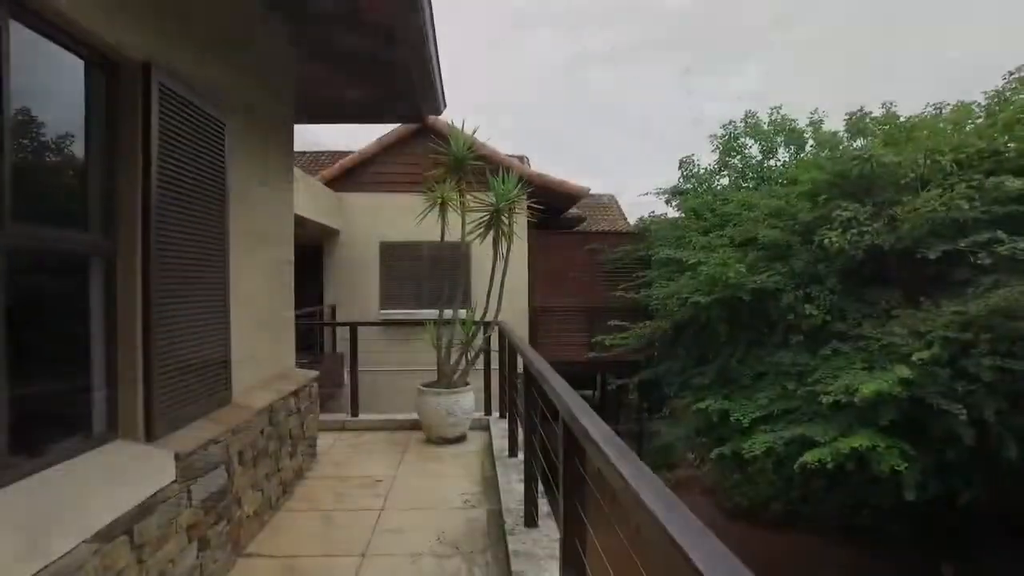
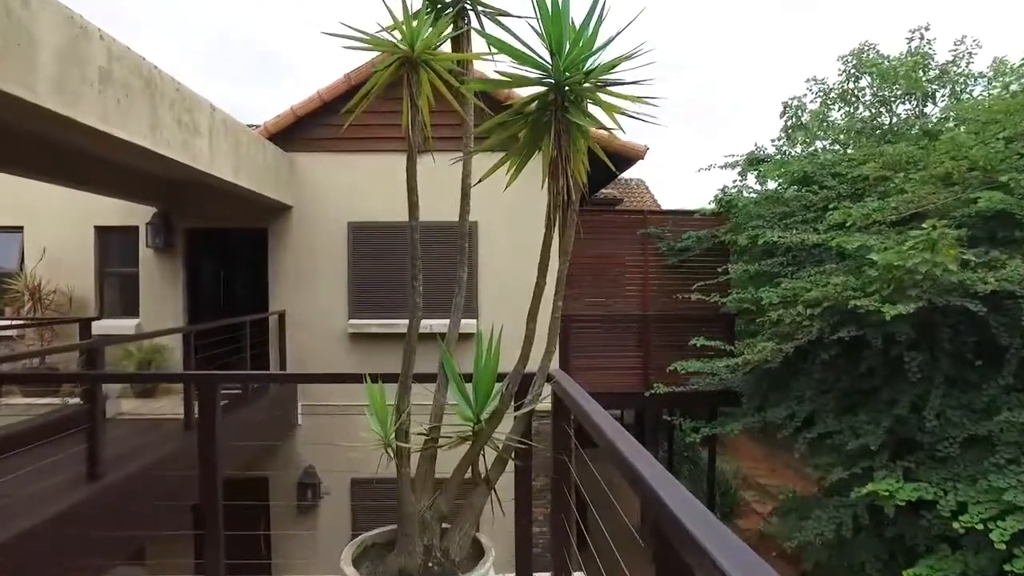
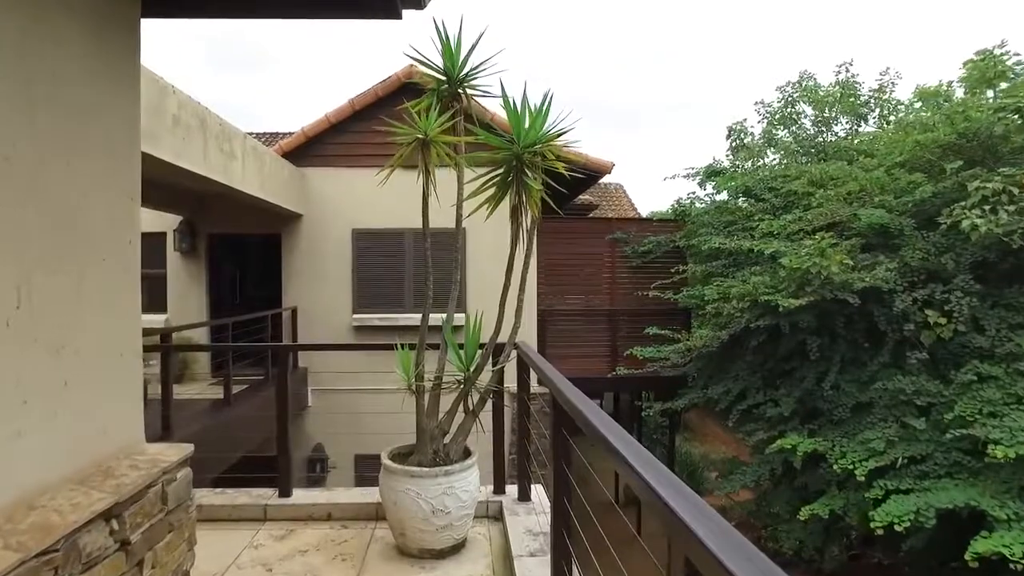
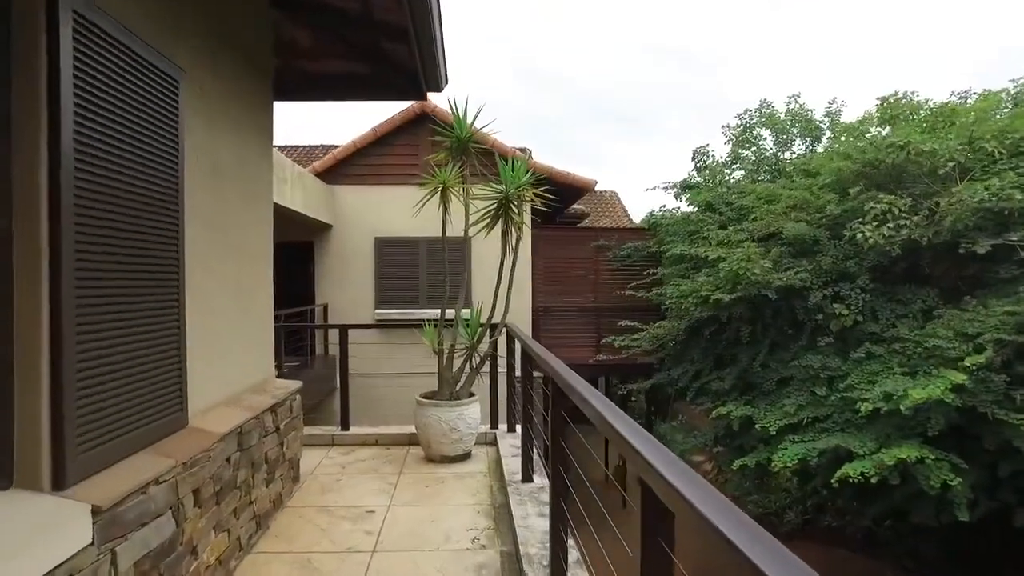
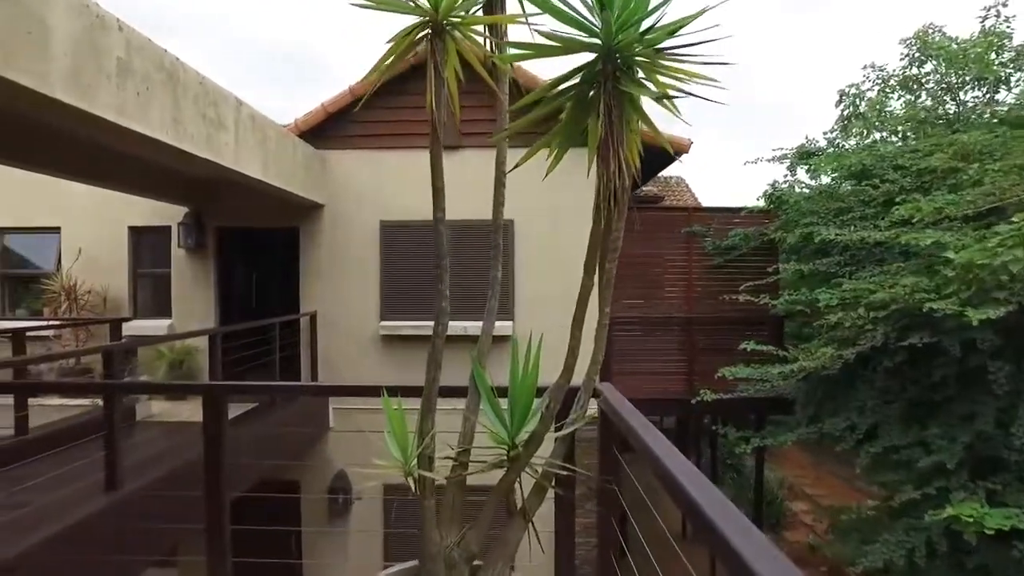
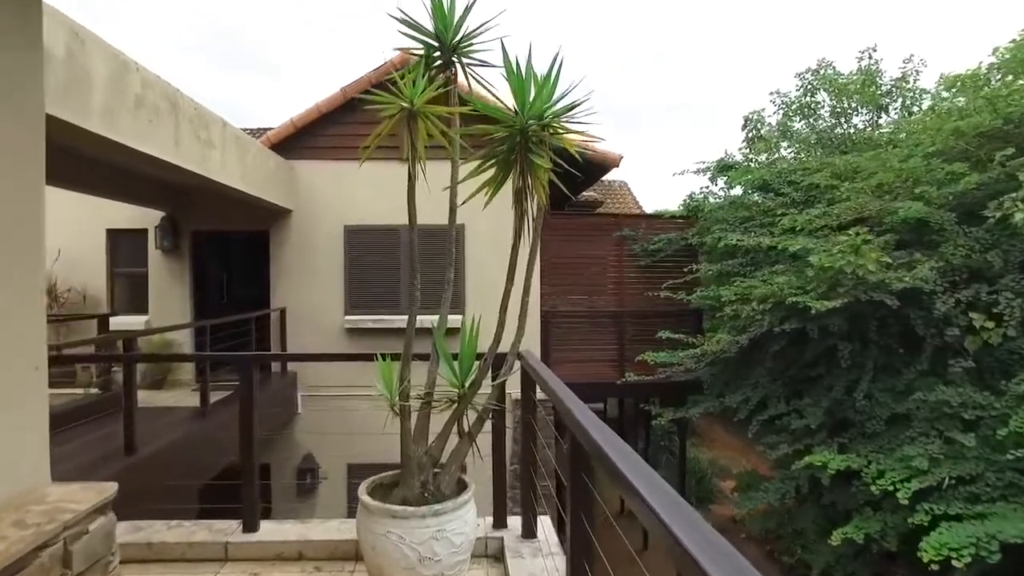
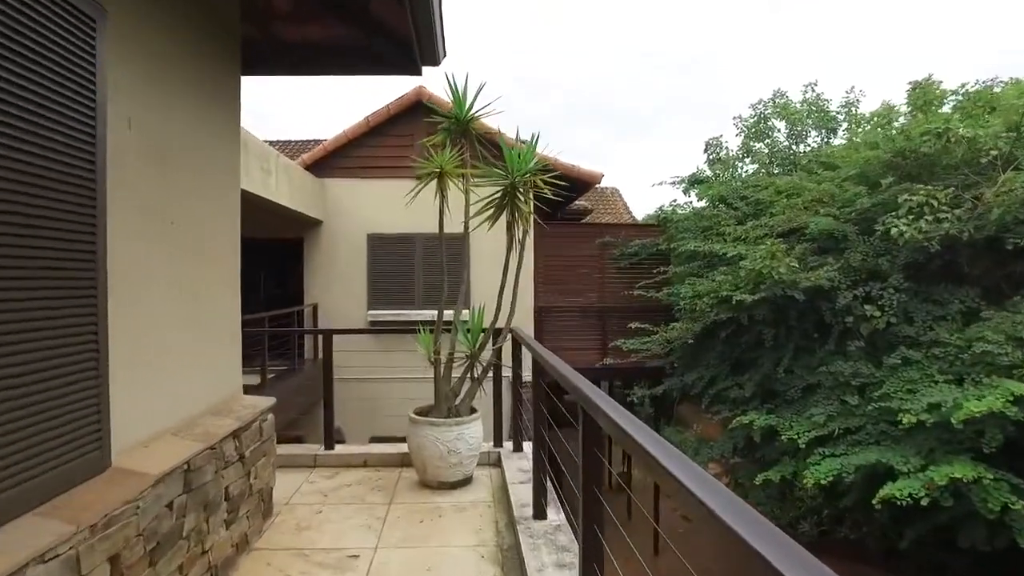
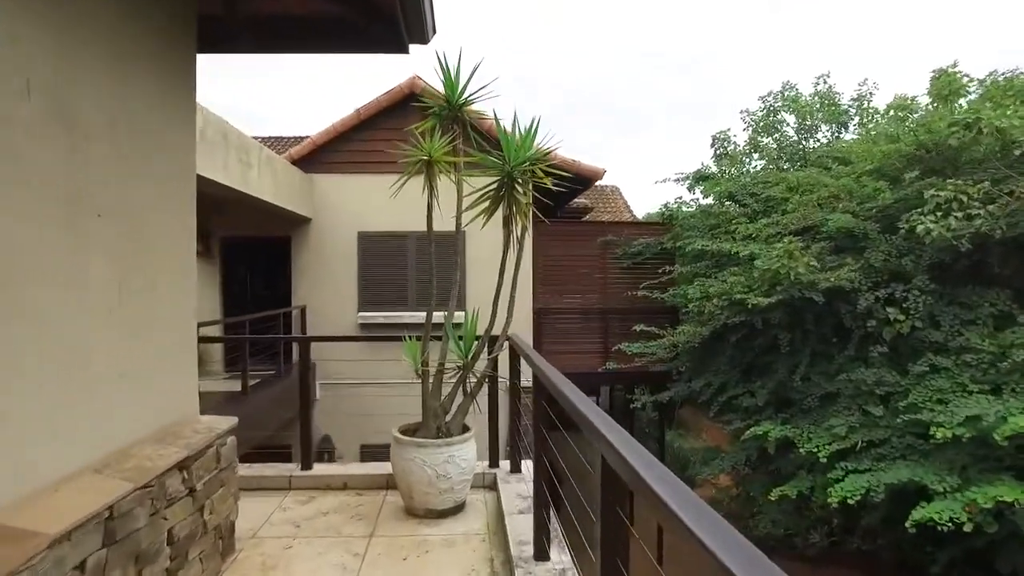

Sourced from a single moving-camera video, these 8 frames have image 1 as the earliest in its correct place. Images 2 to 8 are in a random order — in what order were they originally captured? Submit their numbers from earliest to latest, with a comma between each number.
4, 7, 8, 3, 6, 2, 5
